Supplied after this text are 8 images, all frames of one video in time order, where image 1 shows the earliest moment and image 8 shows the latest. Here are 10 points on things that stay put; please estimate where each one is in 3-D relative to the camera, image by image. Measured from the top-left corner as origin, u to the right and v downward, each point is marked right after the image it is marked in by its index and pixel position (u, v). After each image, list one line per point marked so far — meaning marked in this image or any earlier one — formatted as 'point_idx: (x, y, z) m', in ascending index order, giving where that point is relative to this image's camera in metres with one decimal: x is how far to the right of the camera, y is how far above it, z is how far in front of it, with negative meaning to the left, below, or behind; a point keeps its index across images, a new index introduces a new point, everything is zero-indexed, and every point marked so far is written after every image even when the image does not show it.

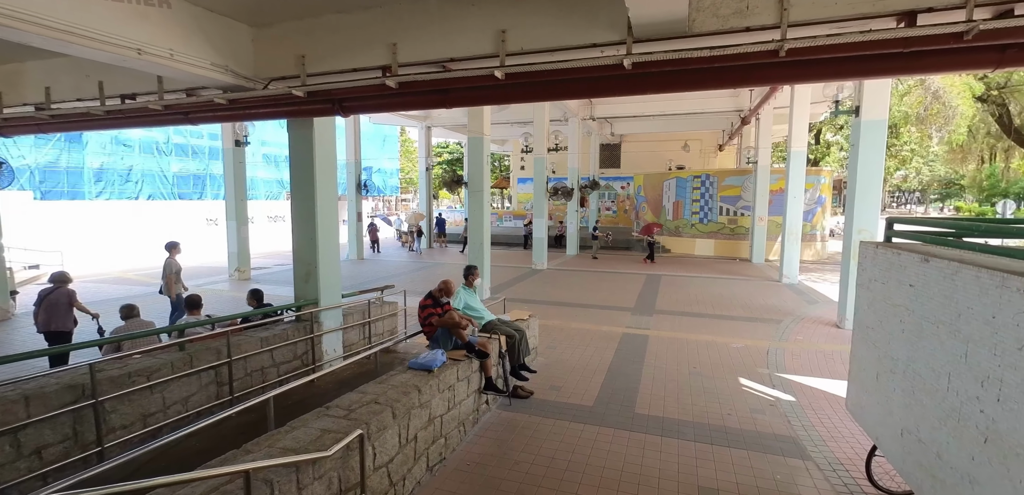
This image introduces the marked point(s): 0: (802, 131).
0: (+7.6, +3.0, +11.6) m
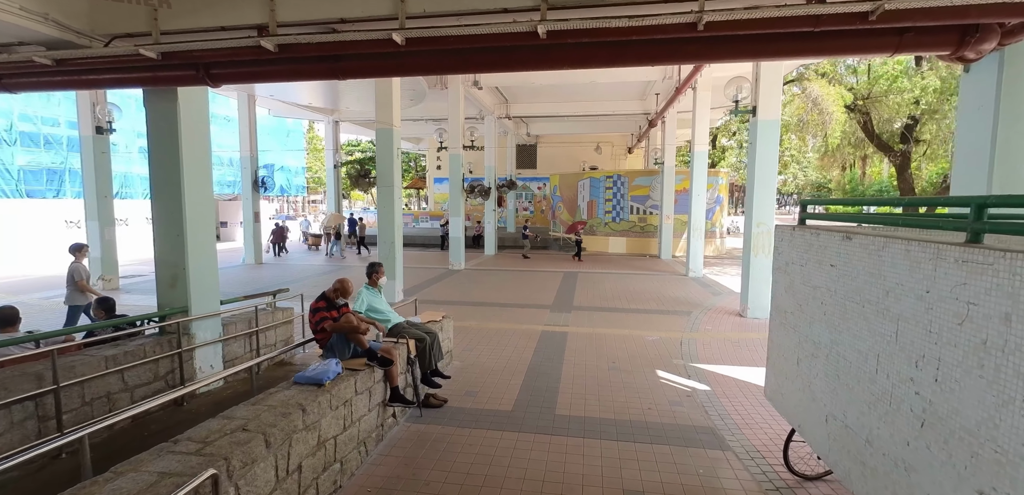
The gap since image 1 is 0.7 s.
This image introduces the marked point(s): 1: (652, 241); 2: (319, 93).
0: (+5.3, +3.2, +12.4) m
1: (+5.7, +0.3, +18.3) m
2: (-6.8, +5.4, +16.0) m
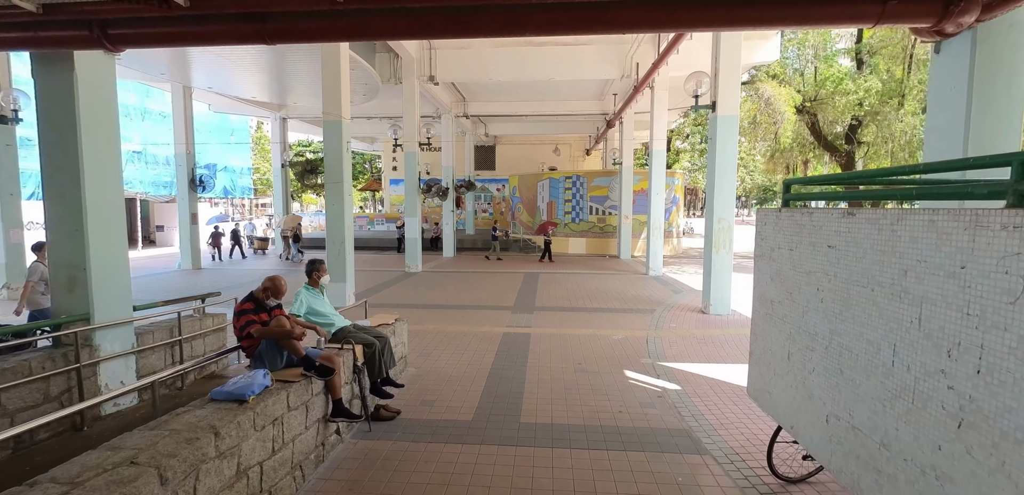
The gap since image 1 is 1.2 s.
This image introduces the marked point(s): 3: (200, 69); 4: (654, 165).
0: (+4.2, +3.2, +12.5) m
1: (+4.1, +0.2, +18.3) m
2: (-8.3, +5.3, +15.0) m
3: (-8.7, +5.1, +12.7) m
4: (+4.0, +2.3, +12.5) m
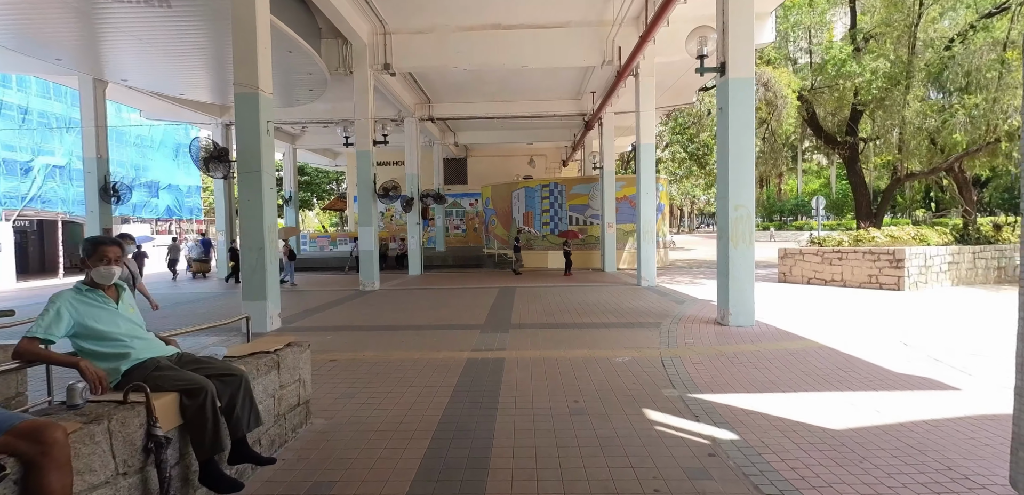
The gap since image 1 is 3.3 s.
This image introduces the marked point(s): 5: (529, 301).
0: (+3.4, +3.0, +11.1) m
1: (+3.1, -0.2, +16.8) m
2: (-9.2, +4.8, +13.1) m
3: (-9.5, +4.6, +10.8) m
4: (+3.2, +2.1, +11.1) m
5: (+0.3, -1.0, +8.8) m
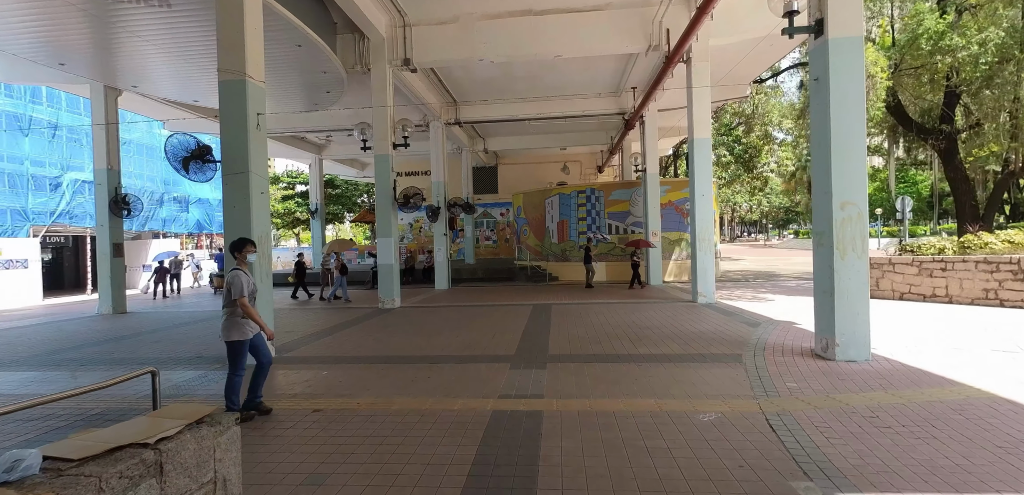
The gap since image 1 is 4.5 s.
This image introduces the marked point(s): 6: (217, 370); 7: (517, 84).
0: (+4.2, +2.8, +9.6) m
1: (+4.2, -0.6, +15.2) m
2: (-8.3, +4.4, +12.5) m
3: (-8.8, +4.3, +10.3) m
4: (+4.0, +1.9, +9.6) m
5: (+0.9, -1.2, +7.4) m
6: (-3.4, -1.4, +5.2) m
7: (+0.1, +4.7, +13.0) m
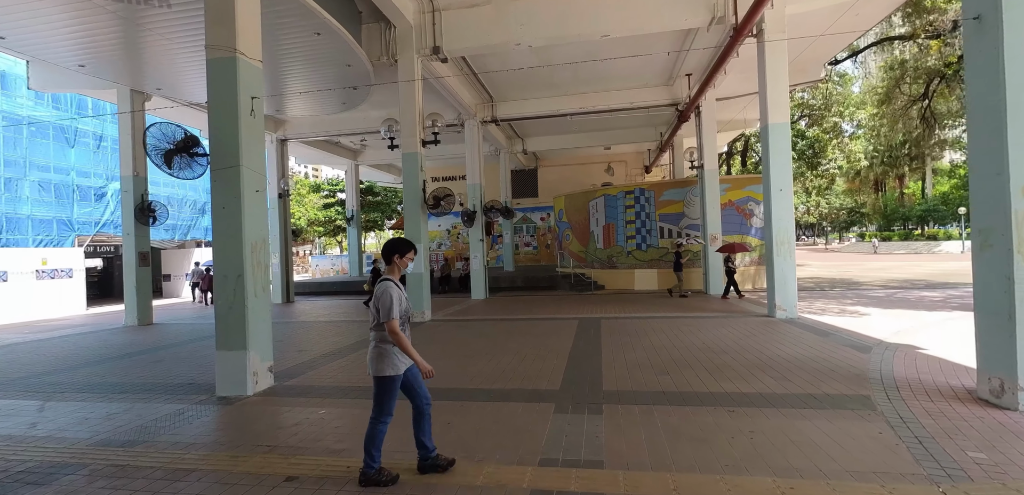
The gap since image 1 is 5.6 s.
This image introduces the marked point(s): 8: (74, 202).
0: (+4.9, +2.7, +8.1) m
1: (+5.5, -0.8, +13.7) m
2: (-7.3, +4.1, +12.2) m
3: (-8.0, +4.1, +10.0) m
4: (+4.7, +1.8, +8.1) m
5: (+1.5, -1.3, +6.2) m
6: (-3.0, -1.5, +4.3) m
7: (+1.2, +4.6, +11.9) m
8: (-14.4, +1.5, +14.8) m
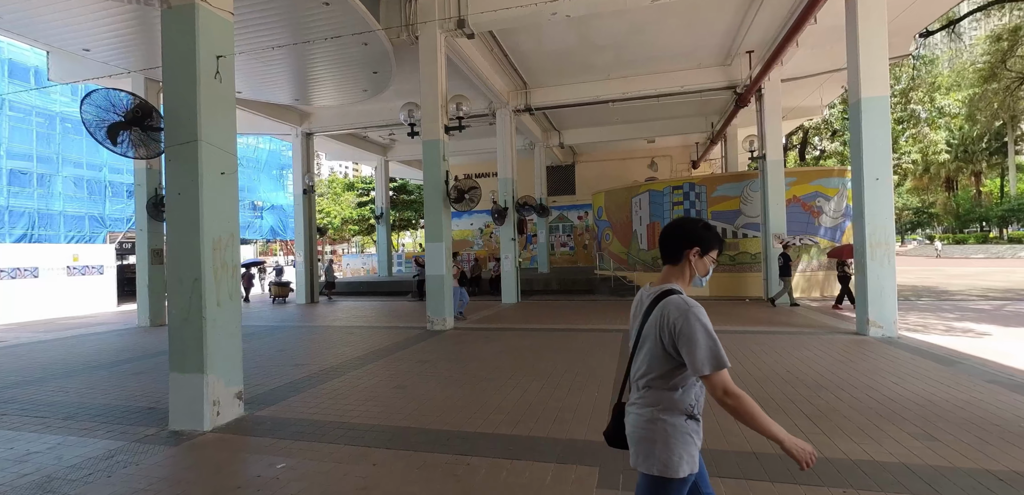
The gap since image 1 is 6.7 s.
0: (+5.4, +2.7, +6.6) m
1: (+6.5, -0.8, +12.0) m
2: (-6.4, +4.2, +11.6) m
3: (-7.2, +4.1, +9.5) m
4: (+5.2, +1.8, +6.6) m
5: (+1.9, -1.3, +4.9) m
6: (-2.8, -1.5, +3.4) m
7: (+2.1, +4.6, +10.6) m
8: (-13.3, +1.6, +14.8) m
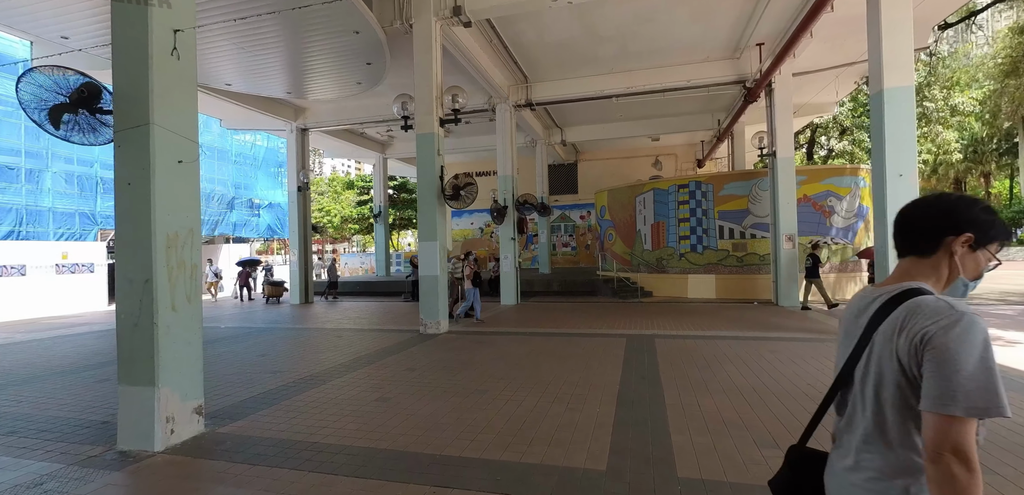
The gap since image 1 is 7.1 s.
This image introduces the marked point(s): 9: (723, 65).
0: (+5.4, +2.7, +6.2) m
1: (+6.4, -0.8, +11.6) m
2: (-6.4, +4.2, +11.2) m
3: (-7.3, +4.2, +9.1) m
4: (+5.2, +1.8, +6.1) m
5: (+1.8, -1.3, +4.5) m
6: (-2.9, -1.4, +3.0) m
7: (+2.1, +4.6, +10.2) m
8: (-13.3, +1.7, +14.4) m
9: (+5.3, +4.6, +11.4) m
